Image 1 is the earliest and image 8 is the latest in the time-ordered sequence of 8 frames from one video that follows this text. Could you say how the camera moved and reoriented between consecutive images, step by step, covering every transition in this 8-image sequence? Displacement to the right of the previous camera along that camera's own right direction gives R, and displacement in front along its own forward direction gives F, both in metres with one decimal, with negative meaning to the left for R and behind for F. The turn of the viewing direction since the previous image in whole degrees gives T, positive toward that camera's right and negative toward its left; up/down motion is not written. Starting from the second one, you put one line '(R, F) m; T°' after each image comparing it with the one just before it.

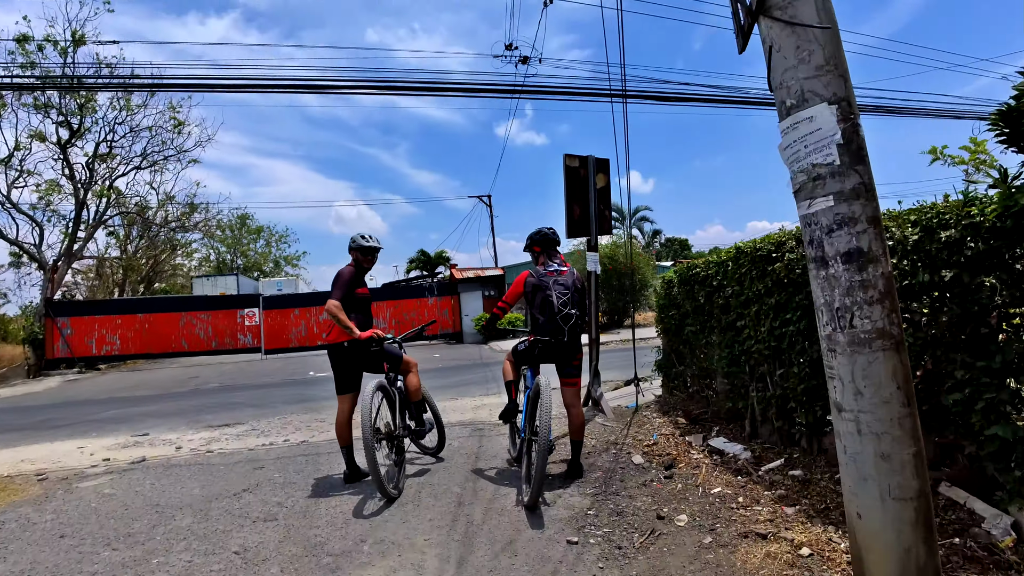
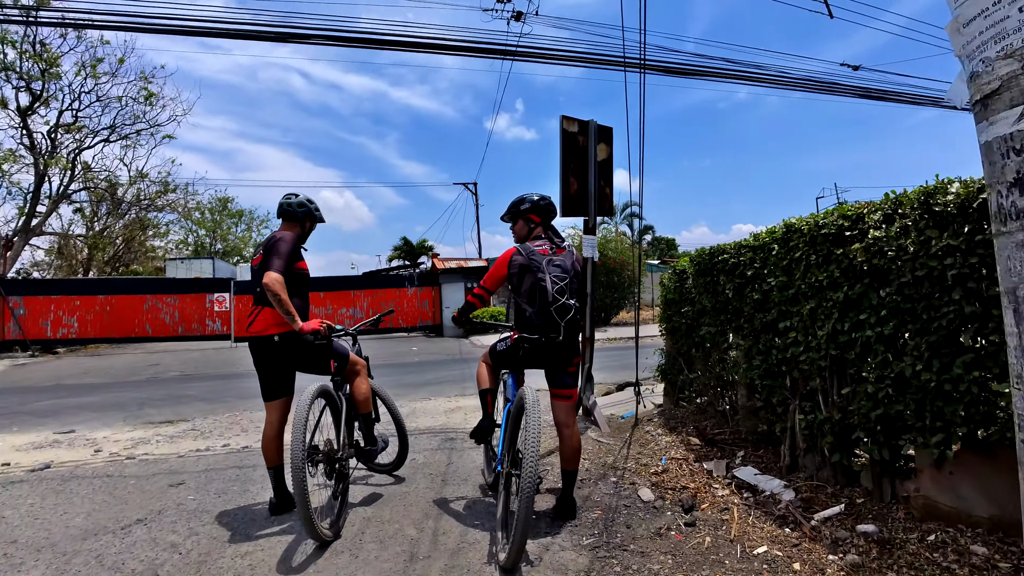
(0.0, +0.9) m; +1°
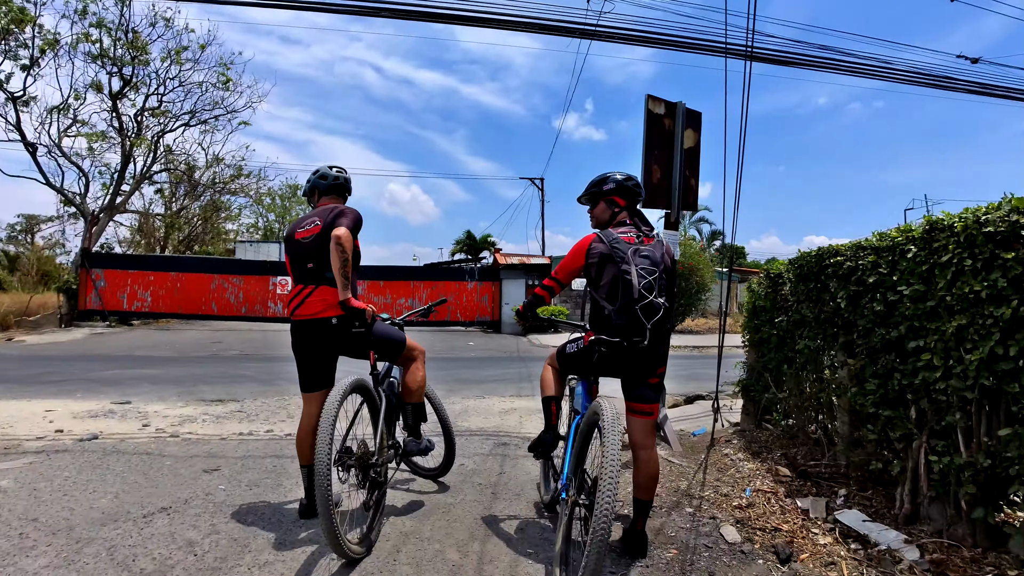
(-0.1, +0.4) m; -6°
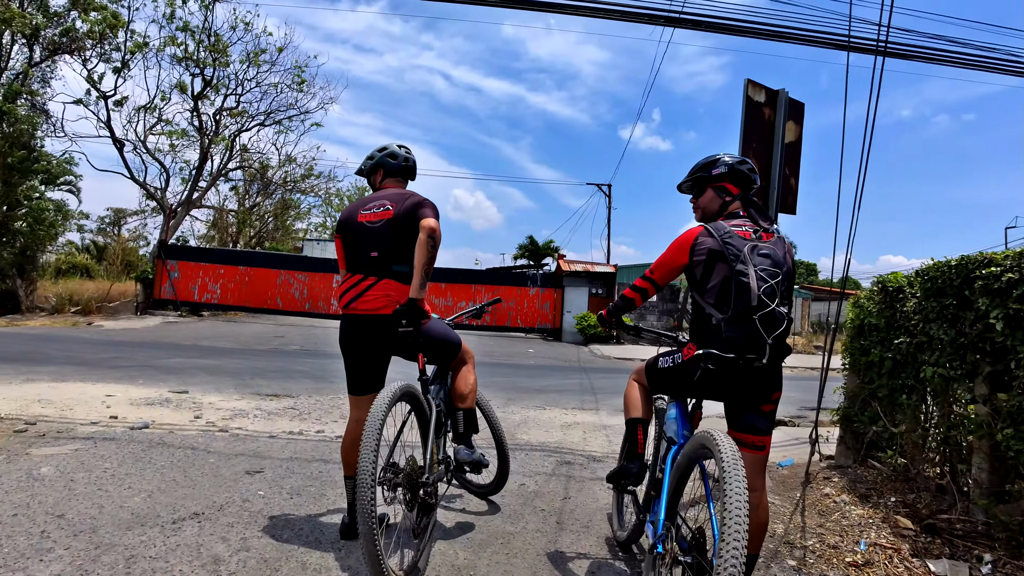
(-0.1, +0.4) m; -6°
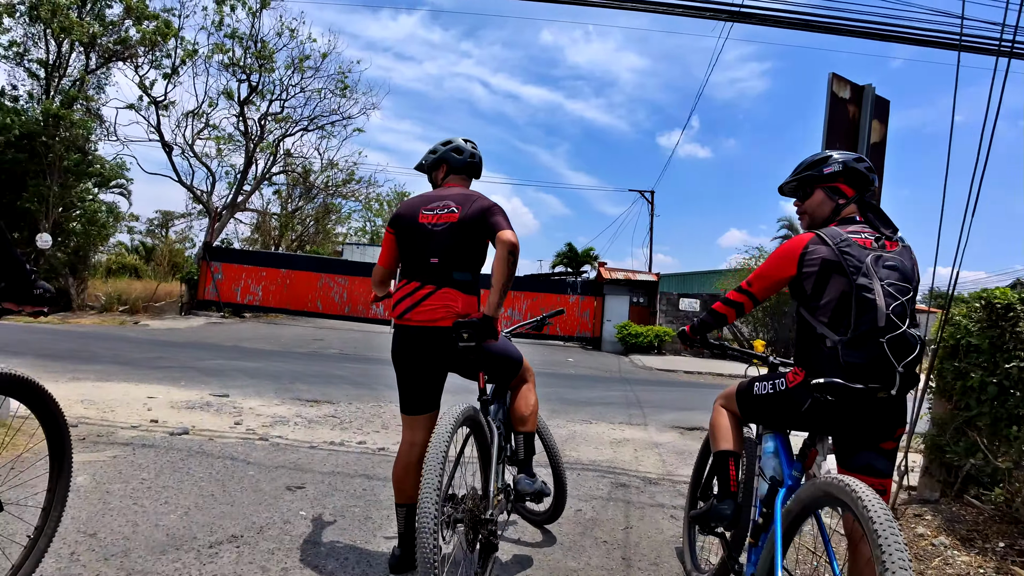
(-0.2, +0.3) m; -3°
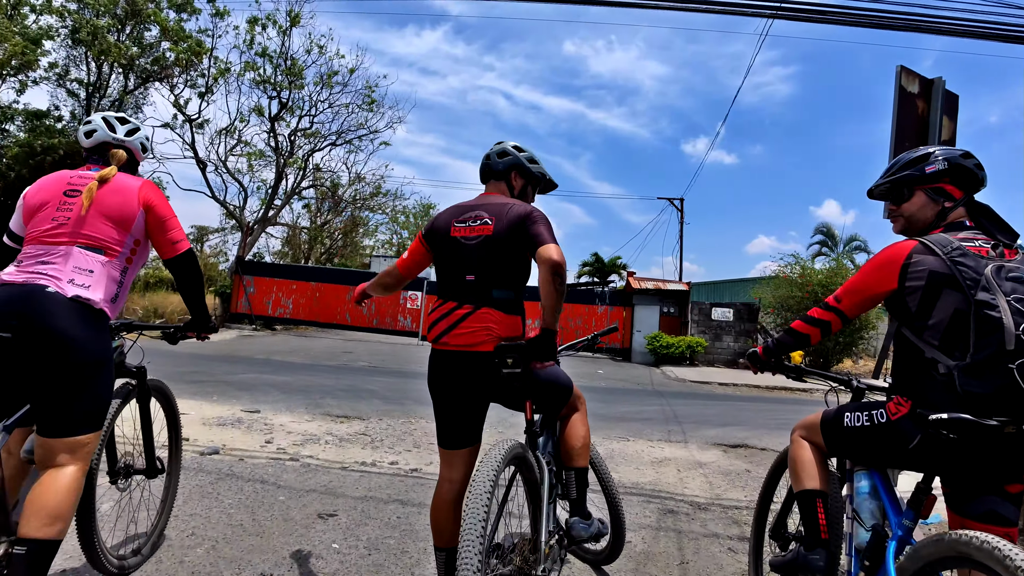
(-0.1, +0.2) m; -3°
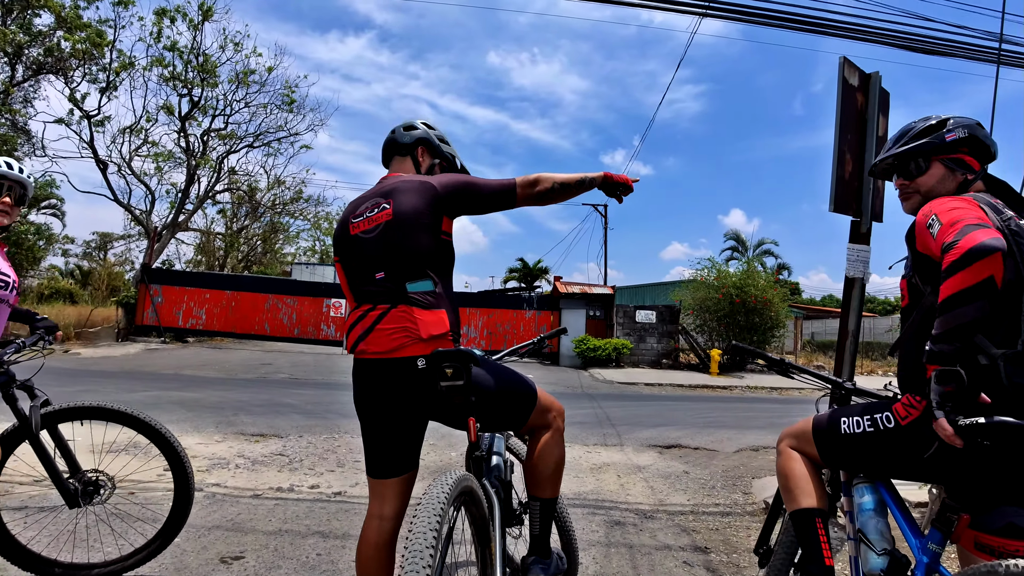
(0.0, +0.4) m; +7°
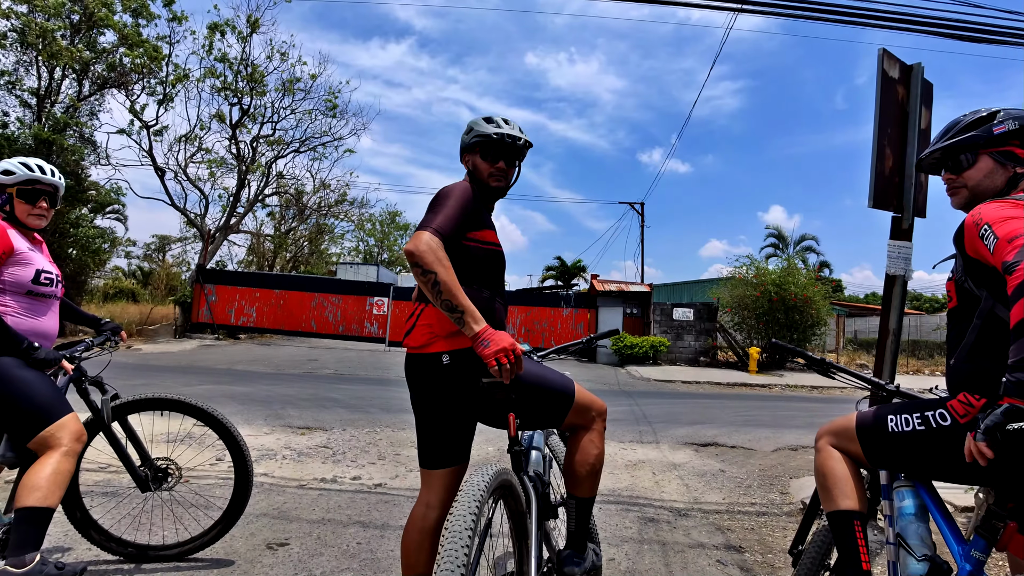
(+0.1, -0.1) m; -4°
